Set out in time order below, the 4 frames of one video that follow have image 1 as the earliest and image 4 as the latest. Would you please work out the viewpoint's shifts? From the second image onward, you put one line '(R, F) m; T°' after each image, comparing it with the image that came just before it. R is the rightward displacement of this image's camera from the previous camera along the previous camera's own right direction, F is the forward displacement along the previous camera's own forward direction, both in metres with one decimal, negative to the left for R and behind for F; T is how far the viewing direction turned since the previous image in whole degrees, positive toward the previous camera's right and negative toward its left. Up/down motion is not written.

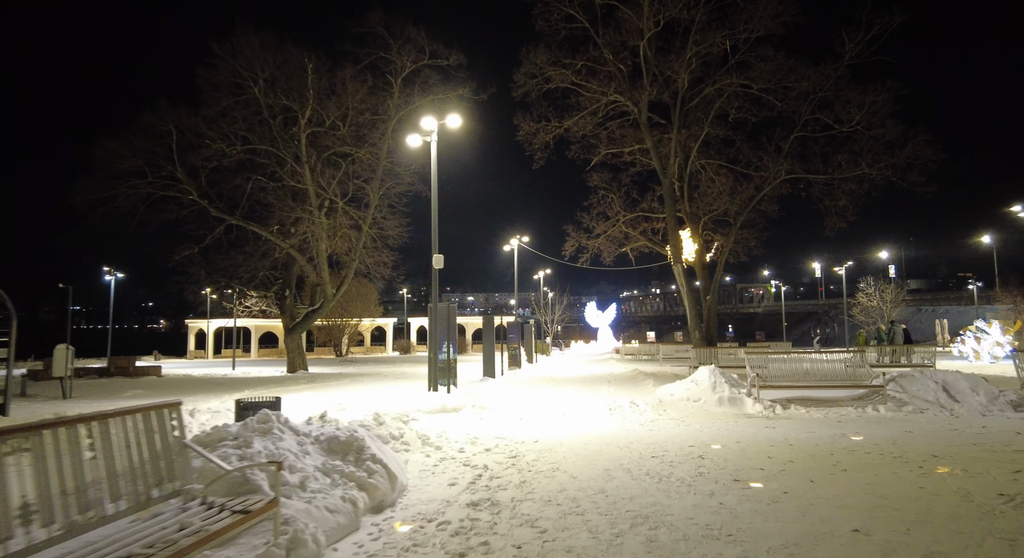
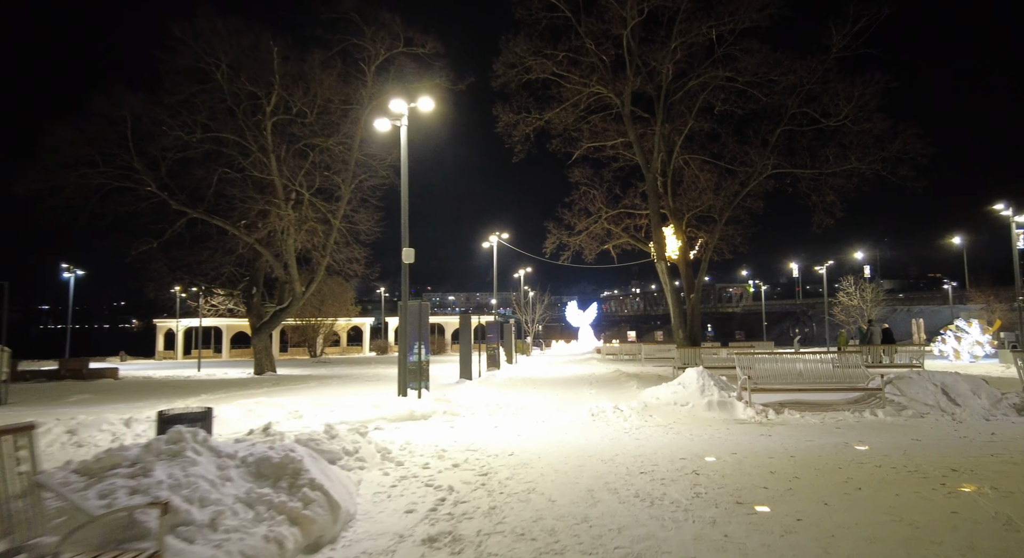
(+0.1, +0.9) m; +2°
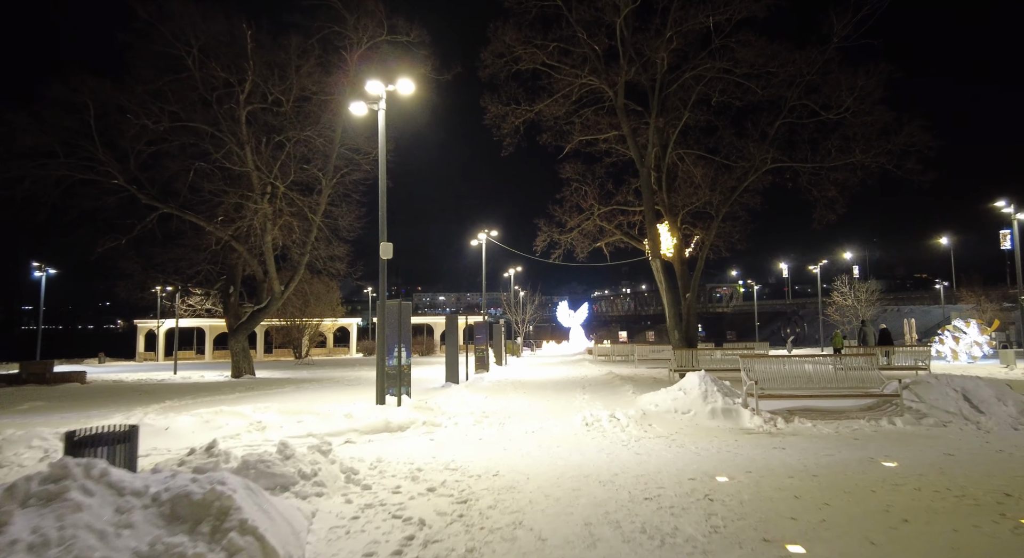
(+0.1, +1.0) m; +1°
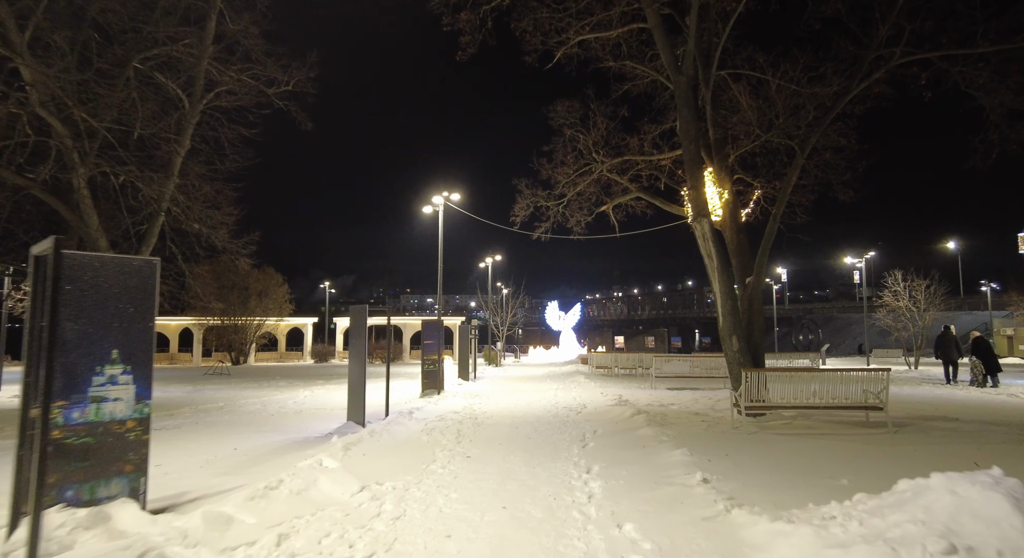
(+0.8, +8.6) m; +1°
